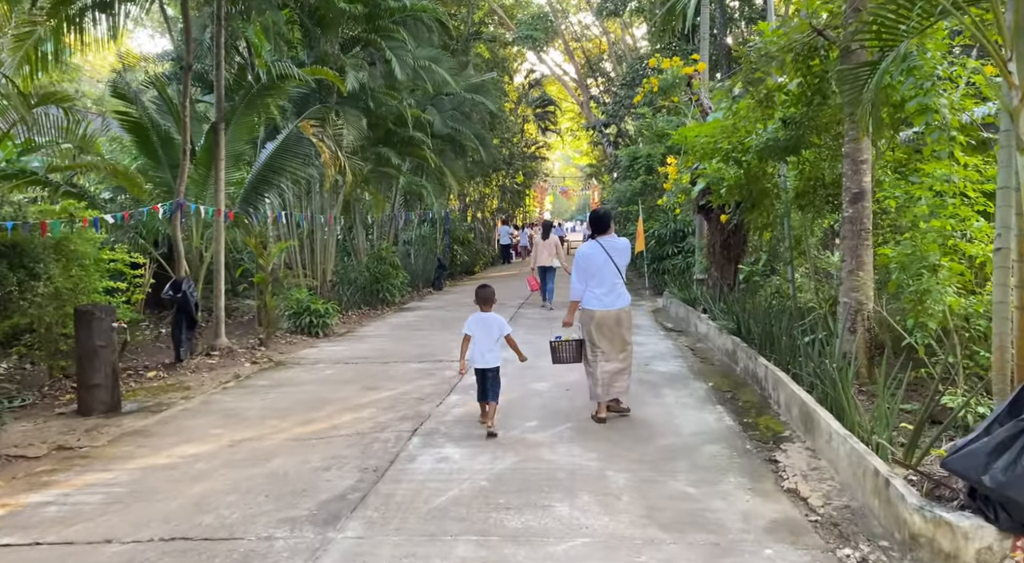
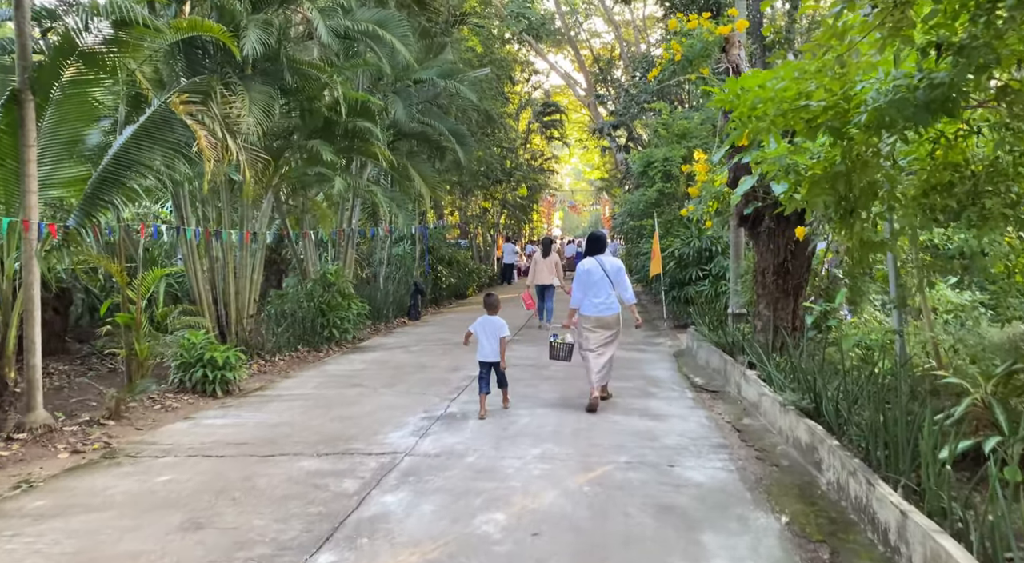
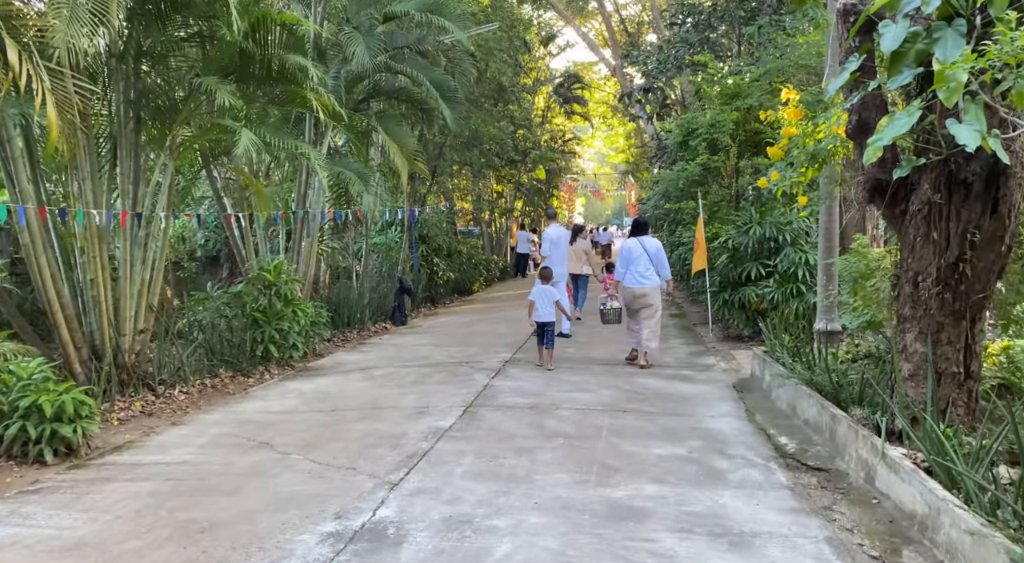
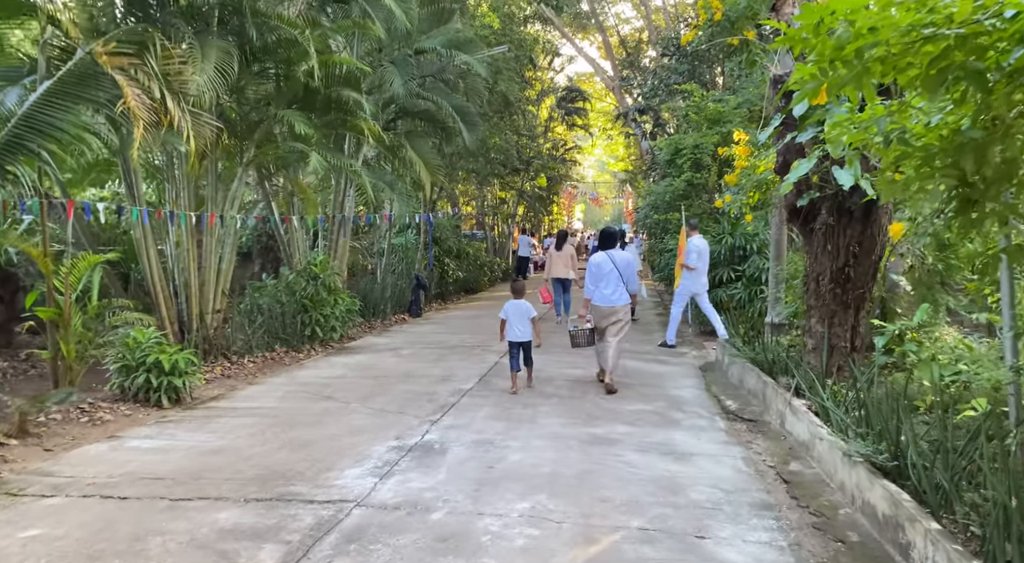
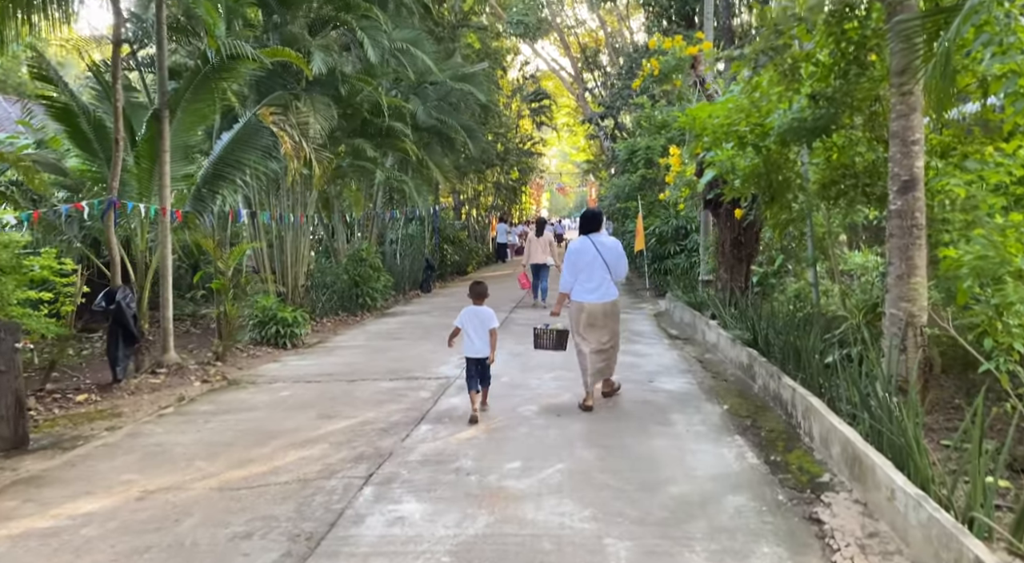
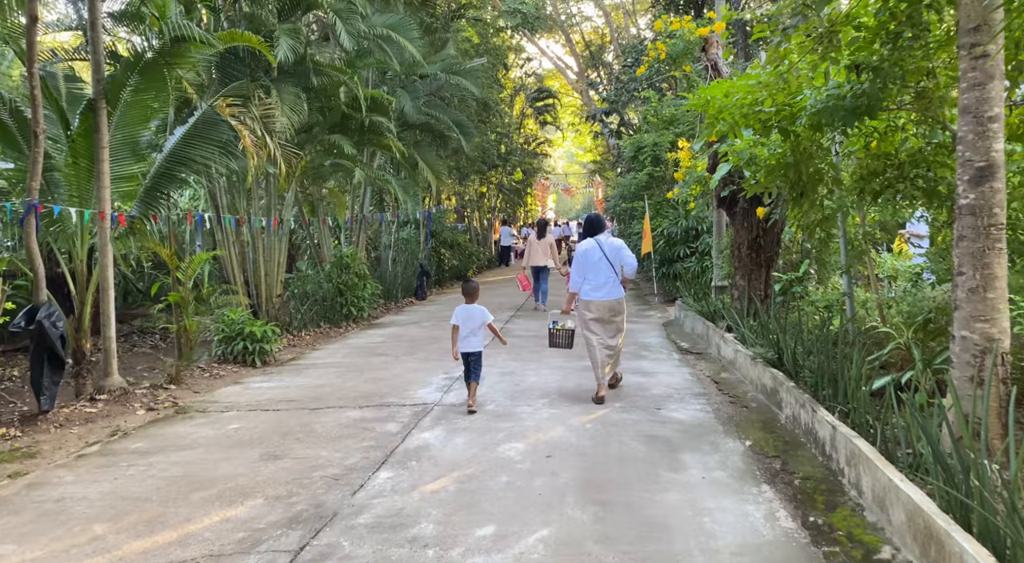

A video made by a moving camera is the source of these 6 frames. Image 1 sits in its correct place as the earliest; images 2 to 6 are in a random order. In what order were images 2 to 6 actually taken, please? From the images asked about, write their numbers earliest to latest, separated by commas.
5, 6, 2, 4, 3
